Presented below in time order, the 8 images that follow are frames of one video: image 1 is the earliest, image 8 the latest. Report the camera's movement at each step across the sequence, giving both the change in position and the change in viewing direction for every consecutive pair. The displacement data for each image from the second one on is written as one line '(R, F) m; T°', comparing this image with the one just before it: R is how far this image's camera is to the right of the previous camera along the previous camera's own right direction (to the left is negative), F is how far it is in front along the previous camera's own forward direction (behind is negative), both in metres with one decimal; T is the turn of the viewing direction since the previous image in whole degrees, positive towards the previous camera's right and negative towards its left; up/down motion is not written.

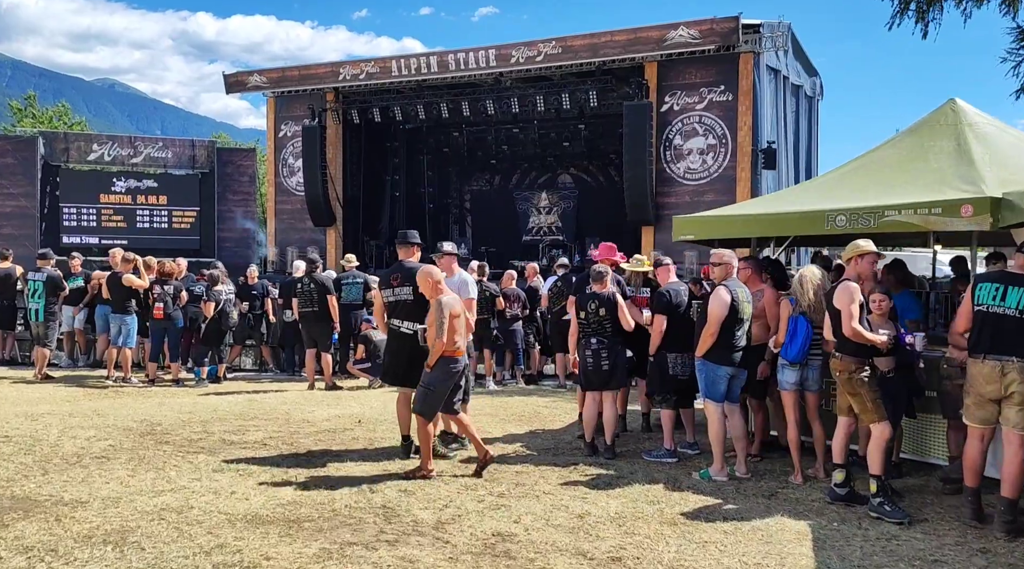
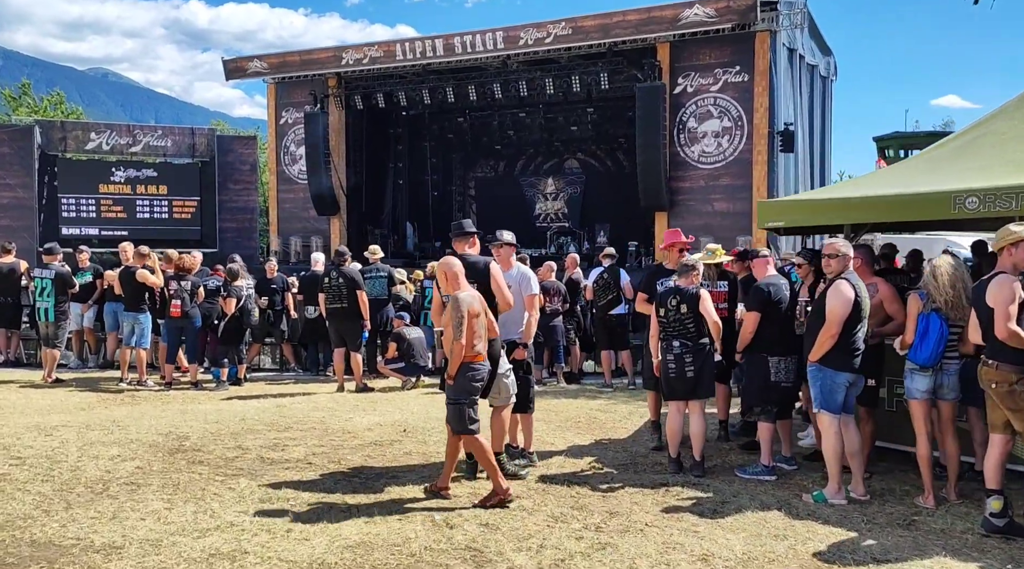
(-0.5, +0.8) m; 0°
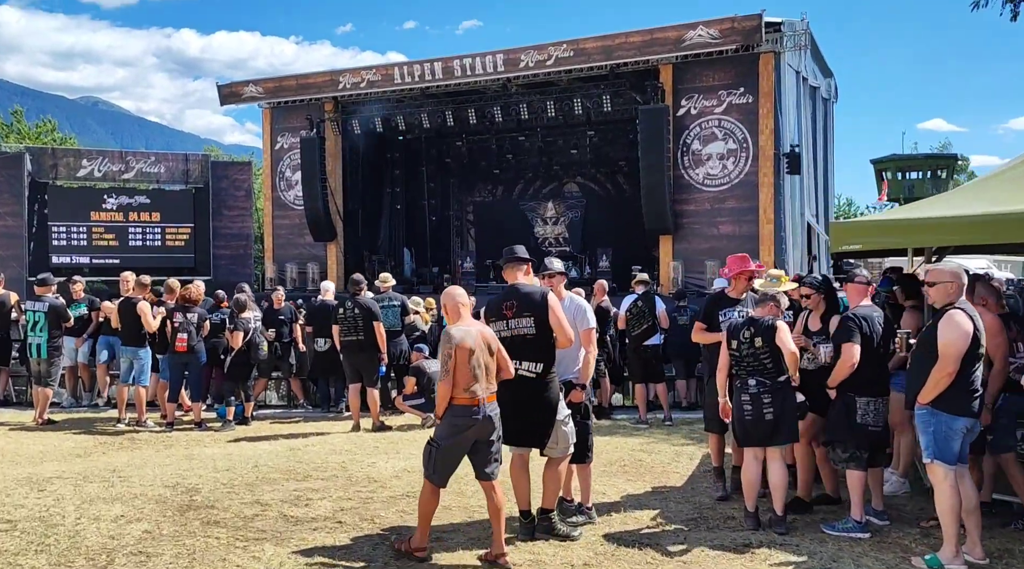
(-0.4, +0.7) m; +1°
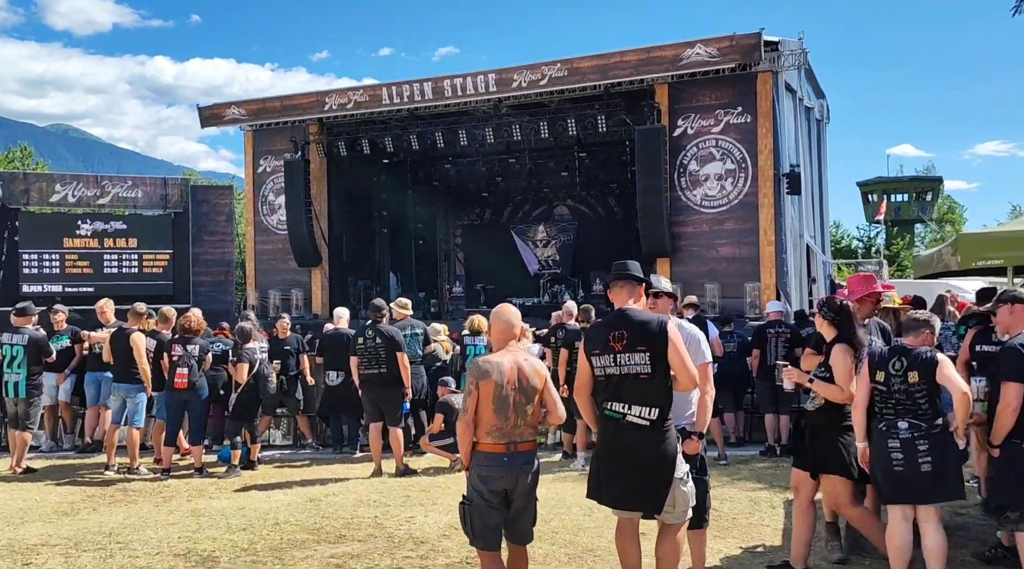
(-0.6, +1.0) m; +1°
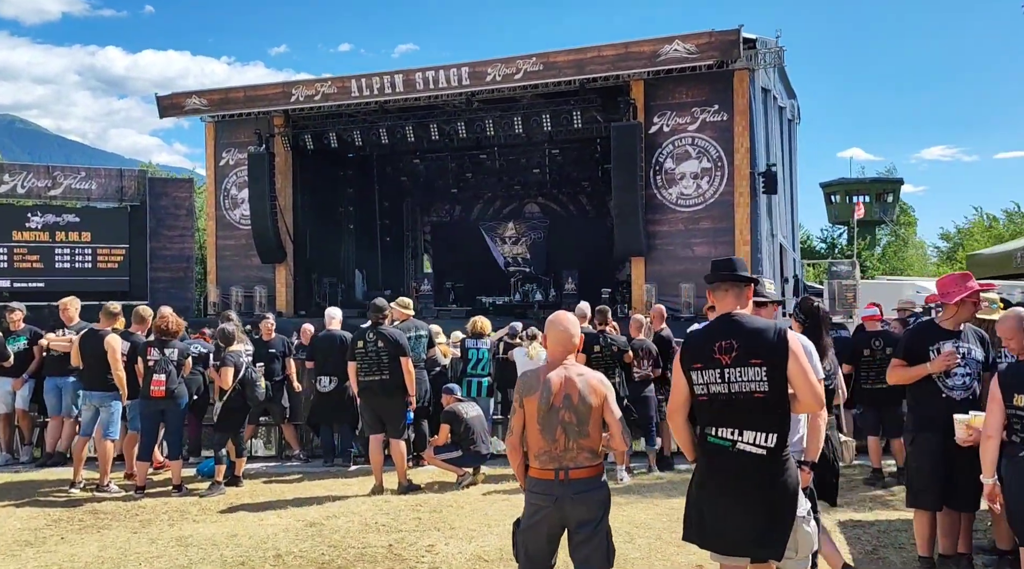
(-0.5, +0.8) m; +3°
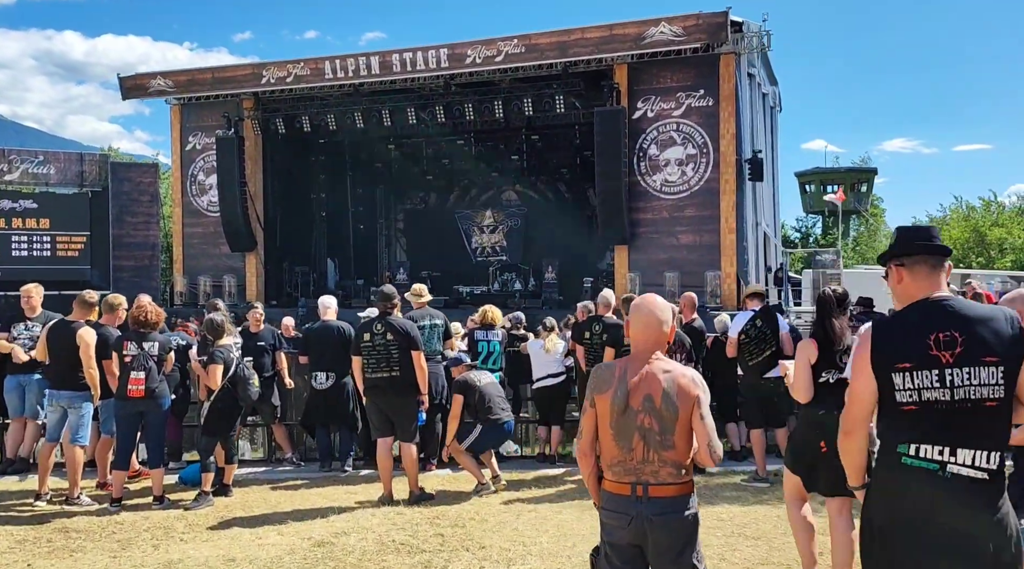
(-0.5, +0.9) m; +2°
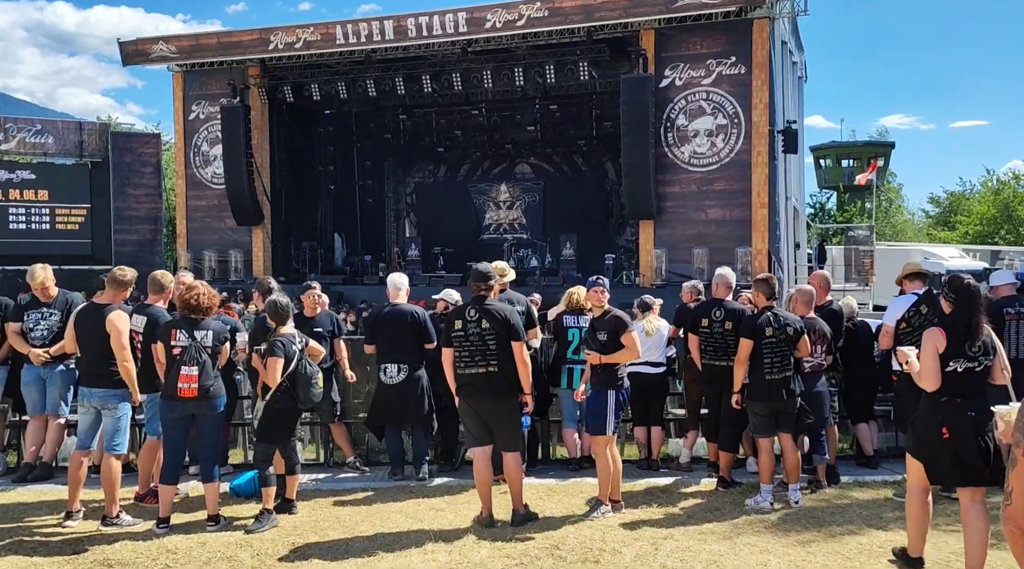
(-0.8, +1.2) m; 0°
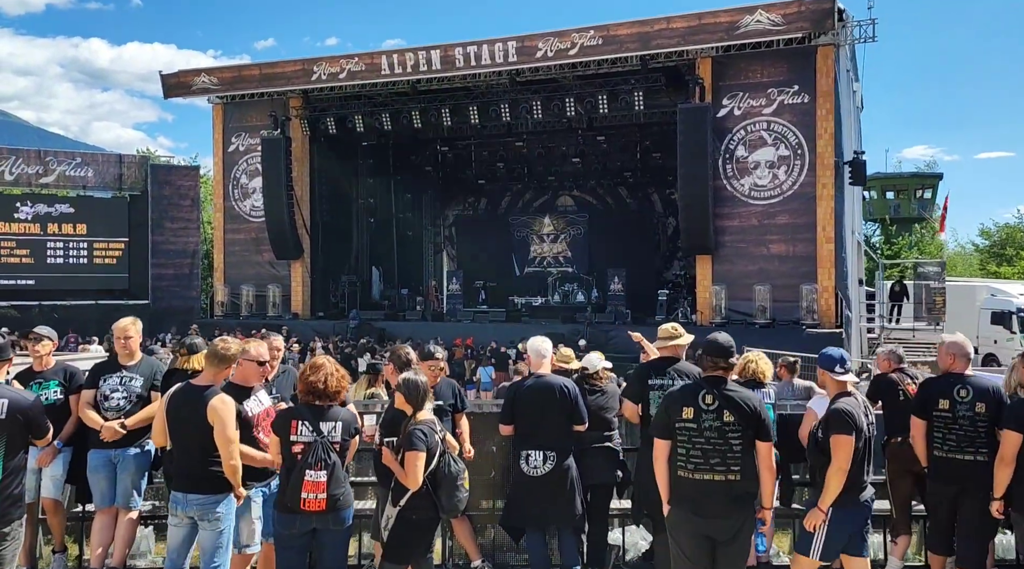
(-0.9, +1.3) m; -1°
